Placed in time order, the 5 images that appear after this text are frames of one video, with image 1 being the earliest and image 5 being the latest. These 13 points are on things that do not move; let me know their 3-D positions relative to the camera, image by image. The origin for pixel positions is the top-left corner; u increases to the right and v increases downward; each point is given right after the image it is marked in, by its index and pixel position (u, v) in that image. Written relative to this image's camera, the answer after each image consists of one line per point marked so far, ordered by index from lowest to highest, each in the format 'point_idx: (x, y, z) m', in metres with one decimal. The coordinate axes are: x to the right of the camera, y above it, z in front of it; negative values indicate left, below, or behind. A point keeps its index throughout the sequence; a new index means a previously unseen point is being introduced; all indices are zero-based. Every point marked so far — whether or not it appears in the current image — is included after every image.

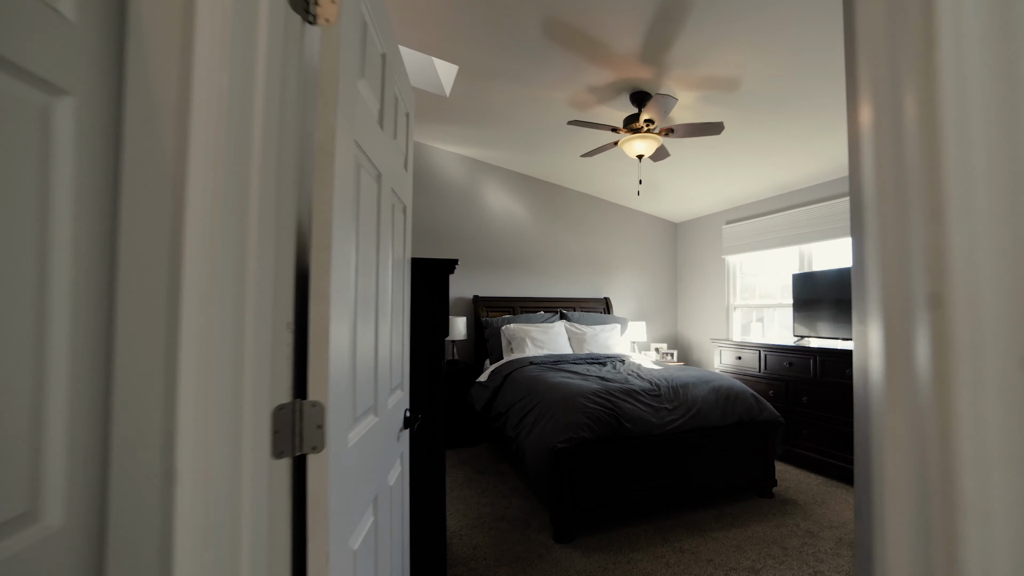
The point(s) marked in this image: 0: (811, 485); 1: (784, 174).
0: (+2.0, -1.3, +2.9) m
1: (+2.3, +1.0, +3.7) m
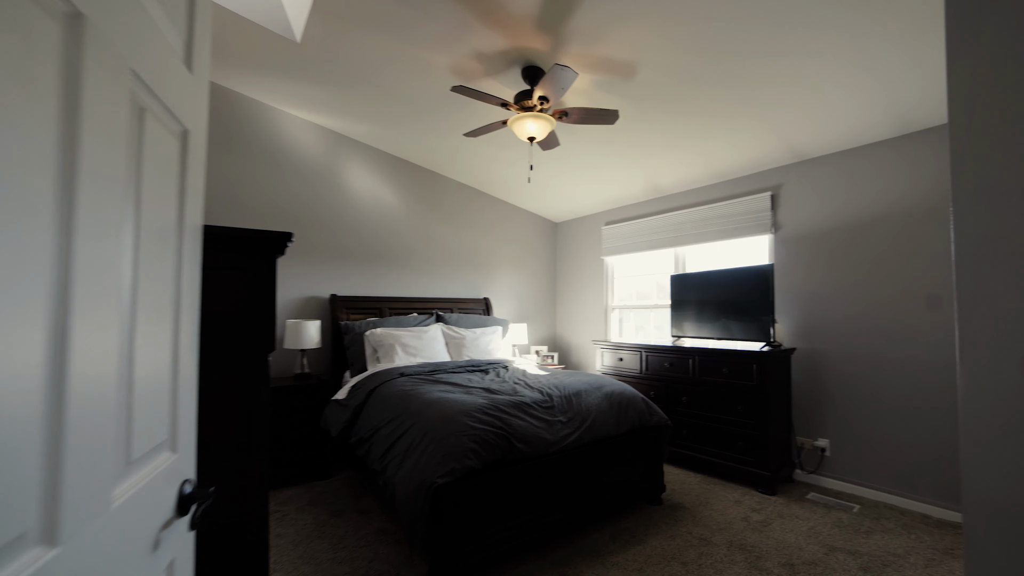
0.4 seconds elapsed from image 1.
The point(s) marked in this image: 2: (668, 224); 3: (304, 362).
0: (+1.2, -1.3, +2.9) m
1: (+1.3, +1.0, +3.8) m
2: (+1.4, +0.6, +4.0) m
3: (-1.6, -0.6, +3.4) m
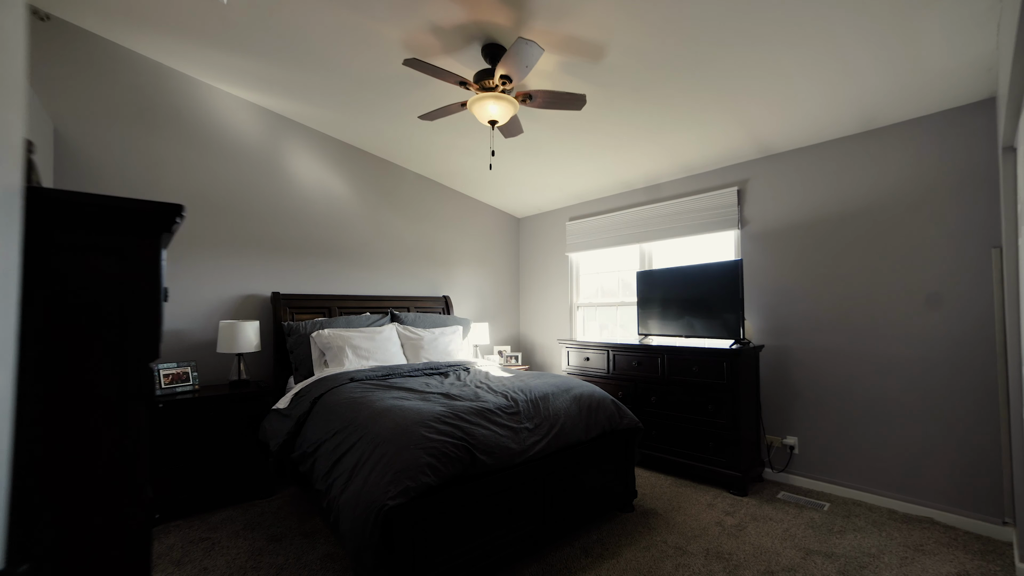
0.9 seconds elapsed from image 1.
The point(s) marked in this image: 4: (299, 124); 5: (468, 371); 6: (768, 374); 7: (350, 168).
0: (+1.0, -1.3, +2.8) m
1: (+1.0, +1.0, +3.7) m
2: (+1.1, +0.6, +3.9) m
3: (-1.9, -0.6, +3.1) m
4: (-1.8, +1.4, +3.7) m
5: (-0.3, -0.6, +3.2) m
6: (+1.8, -0.6, +3.1) m
7: (-1.5, +1.1, +4.0) m
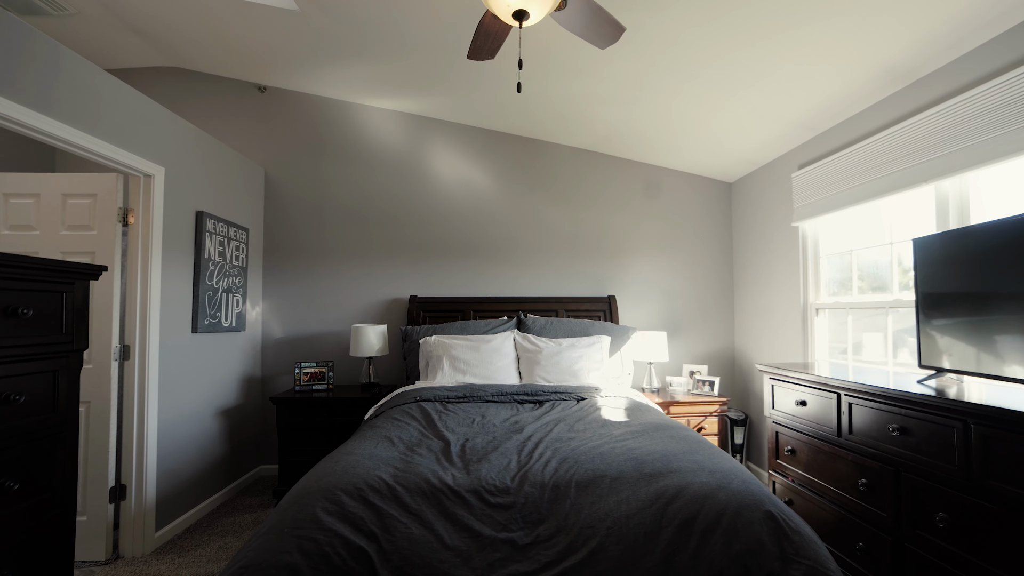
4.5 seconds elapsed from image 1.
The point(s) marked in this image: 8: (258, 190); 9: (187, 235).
0: (+1.2, -1.2, +1.2) m
1: (+1.6, +1.0, +1.9) m
2: (+1.9, +0.7, +2.0) m
3: (-1.0, -0.6, +3.1) m
4: (-0.6, +1.4, +3.6) m
5: (+0.3, -0.6, +2.2) m
6: (+2.0, -0.5, +0.9) m
7: (-0.2, +1.1, +3.6) m
8: (-2.0, +0.8, +3.4) m
9: (-2.0, +0.3, +2.7) m
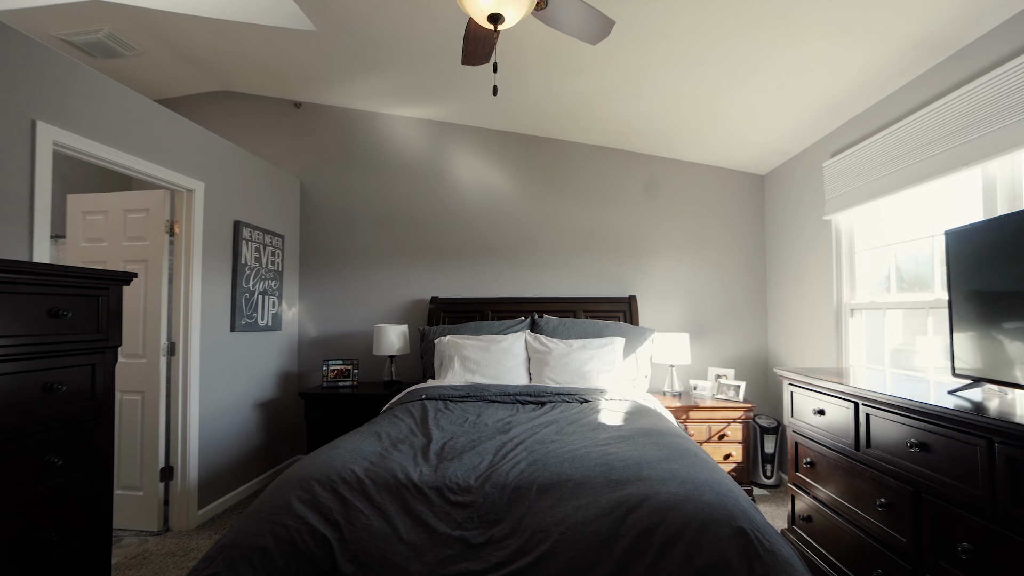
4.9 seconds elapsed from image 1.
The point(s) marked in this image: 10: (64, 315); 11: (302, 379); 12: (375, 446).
0: (+1.1, -1.2, +1.0) m
1: (+1.5, +1.0, +1.7) m
2: (+1.8, +0.7, +1.8) m
3: (-0.9, -0.6, +3.2) m
4: (-0.4, +1.4, +3.7) m
5: (+0.3, -0.6, +2.2) m
6: (+1.8, -0.5, +0.7) m
7: (0.0, +1.1, +3.6) m
8: (-1.8, +0.8, +3.7) m
9: (-1.9, +0.3, +3.0) m
10: (-1.6, -0.1, +1.5) m
11: (-1.8, -0.8, +3.6) m
12: (-0.5, -0.6, +1.6) m
